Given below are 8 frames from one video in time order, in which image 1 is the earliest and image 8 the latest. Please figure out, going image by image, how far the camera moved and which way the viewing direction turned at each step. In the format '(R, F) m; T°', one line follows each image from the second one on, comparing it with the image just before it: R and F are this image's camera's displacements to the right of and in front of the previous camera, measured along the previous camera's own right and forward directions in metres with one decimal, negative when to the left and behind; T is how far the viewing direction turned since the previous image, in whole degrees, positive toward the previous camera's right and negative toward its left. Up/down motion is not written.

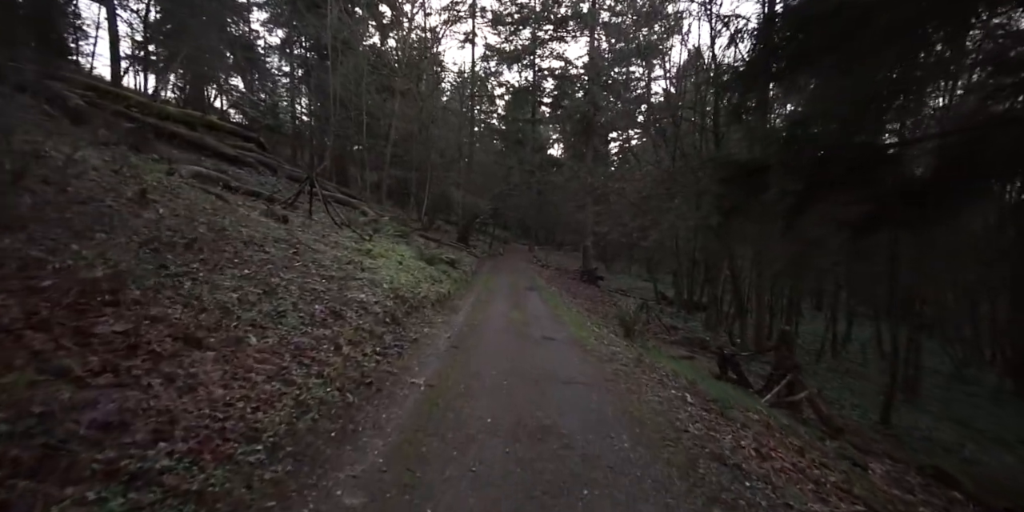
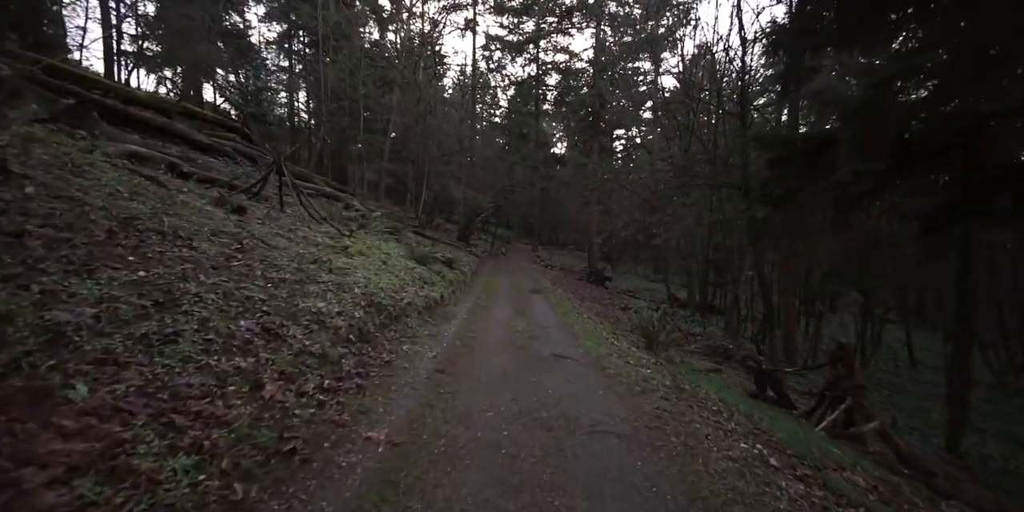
(0.0, +1.5) m; 0°
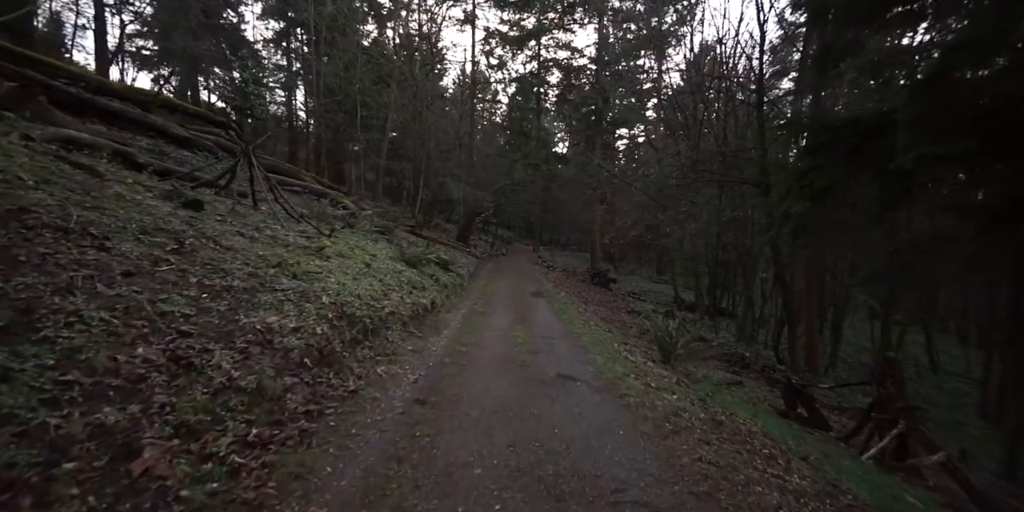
(0.0, +1.0) m; 0°
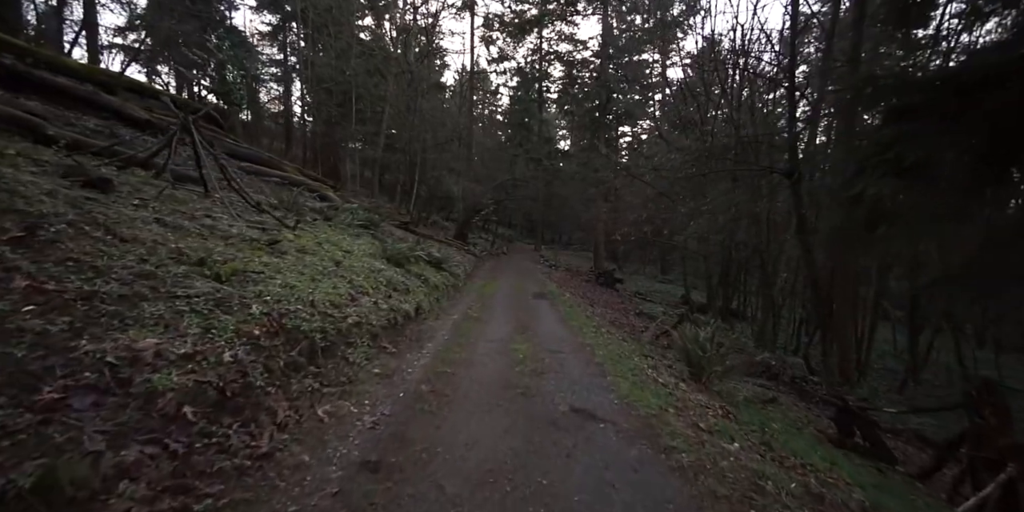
(0.0, +1.4) m; 0°
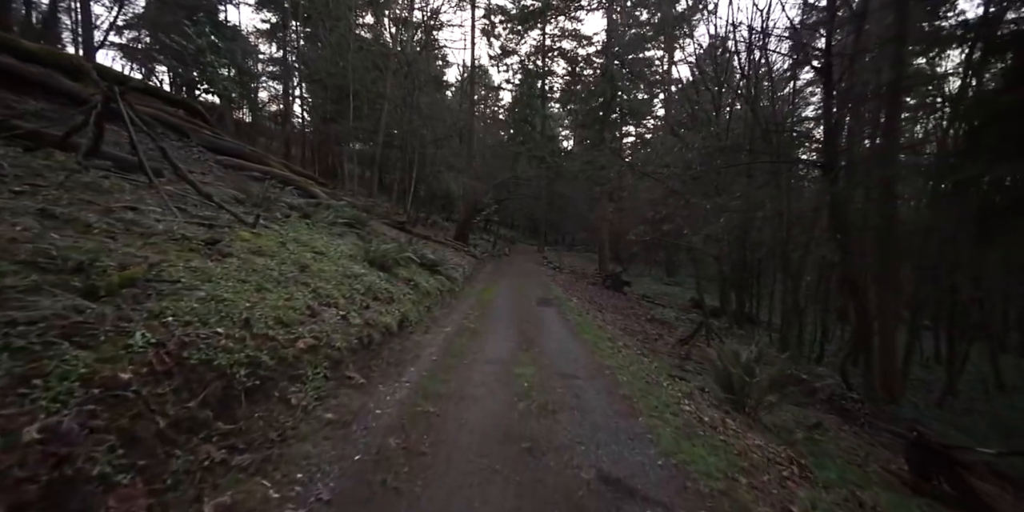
(0.0, +1.2) m; 0°
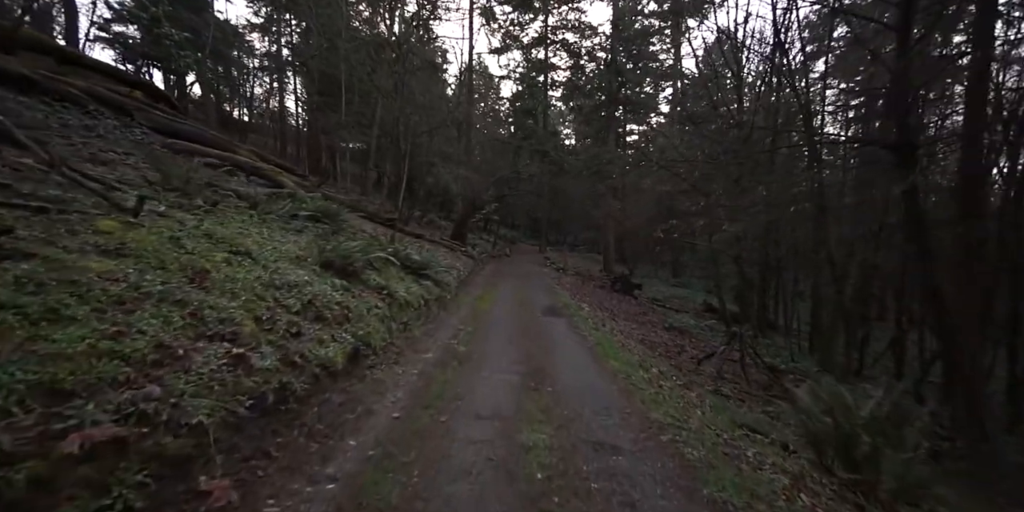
(0.0, +2.0) m; 0°
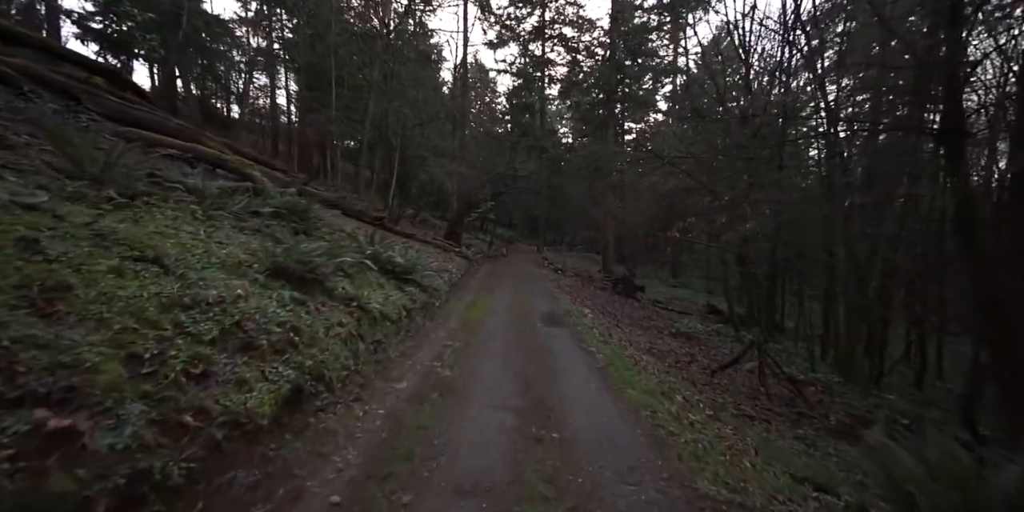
(0.0, +1.2) m; 0°
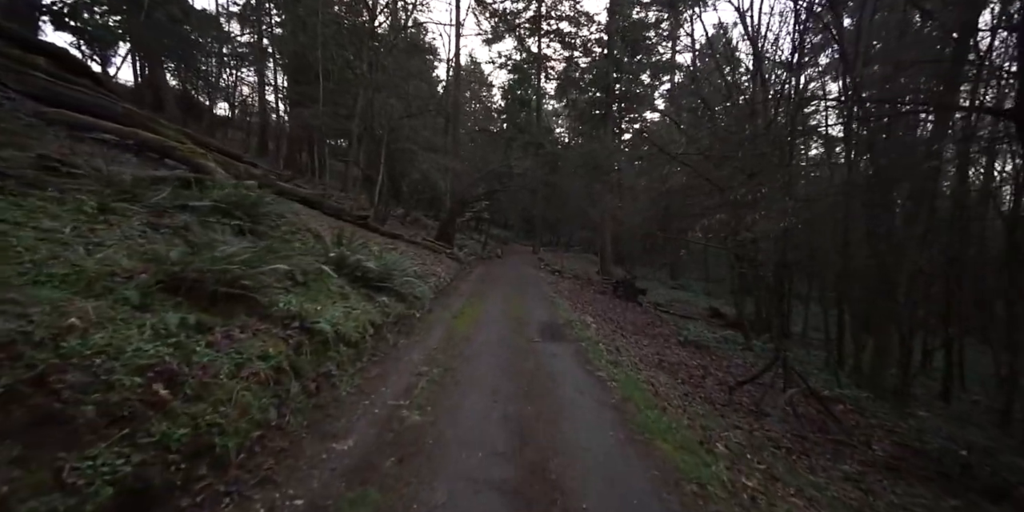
(+0.1, +1.4) m; +1°
